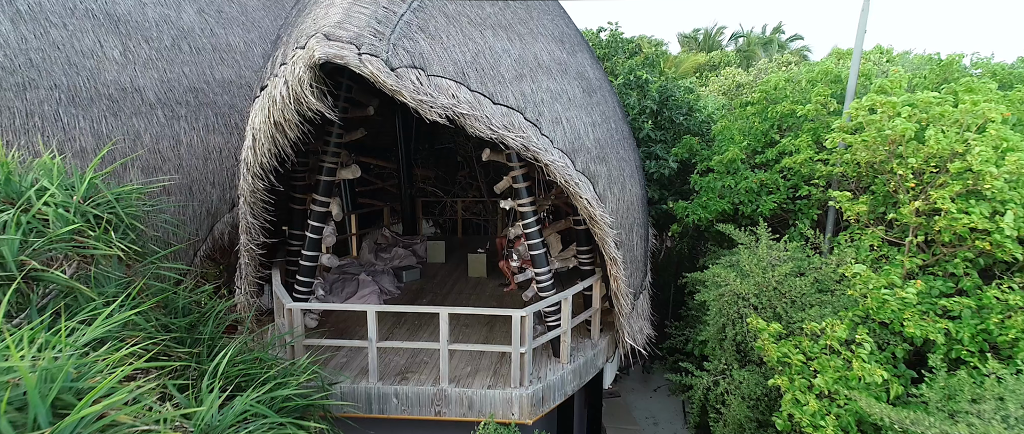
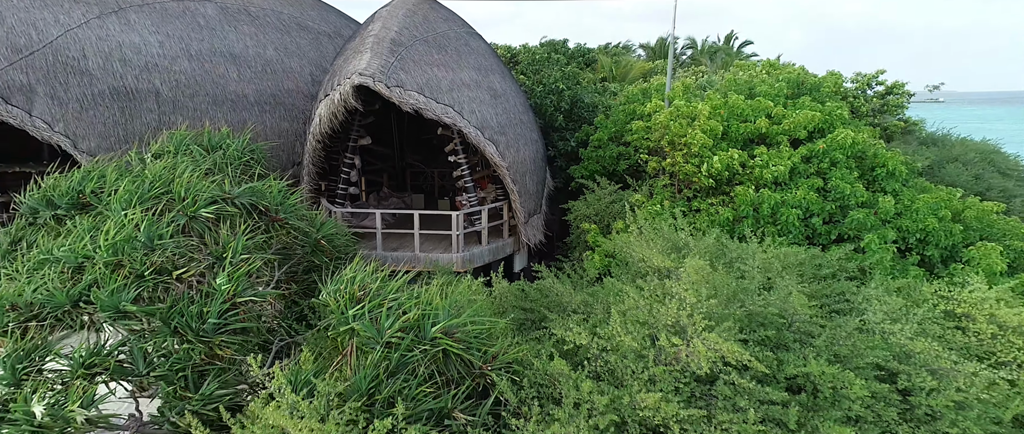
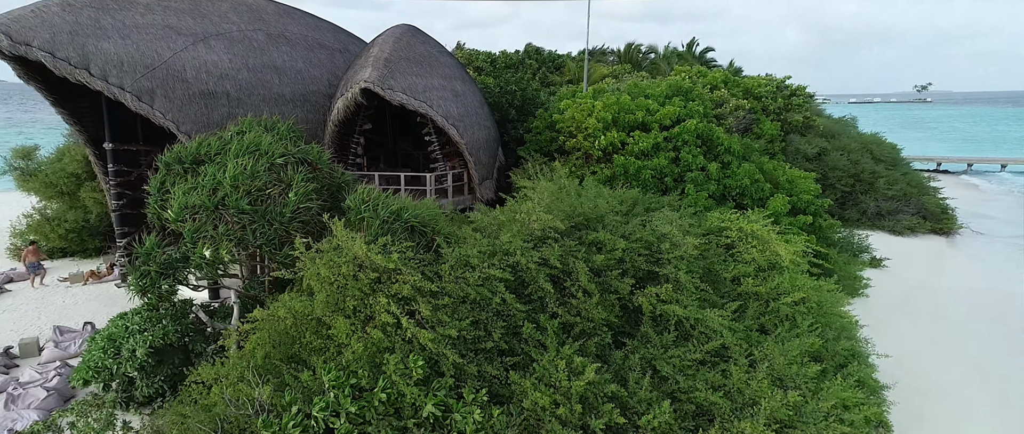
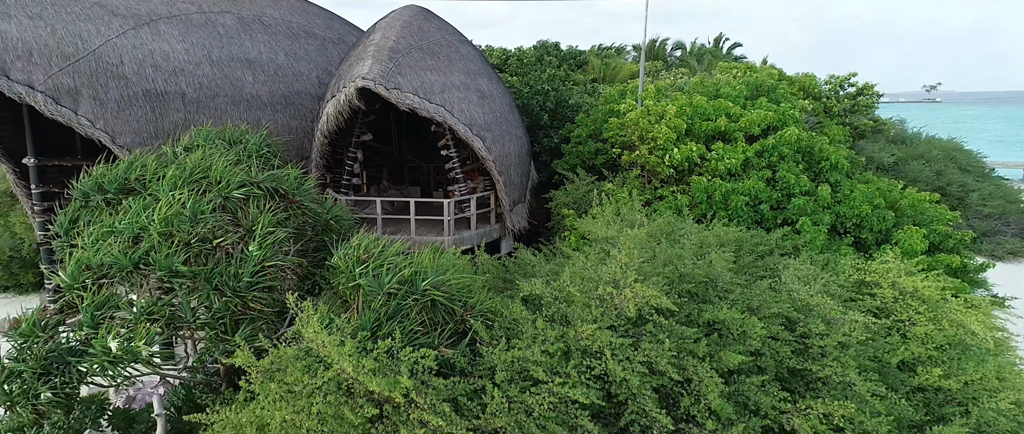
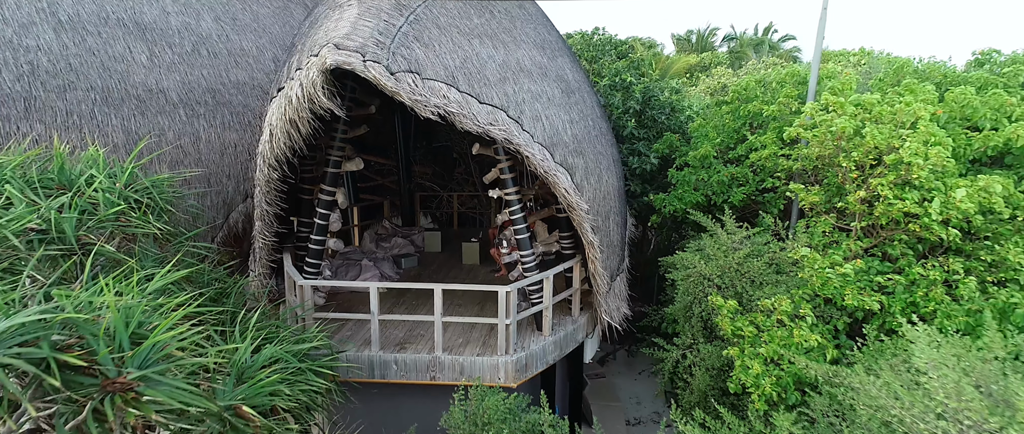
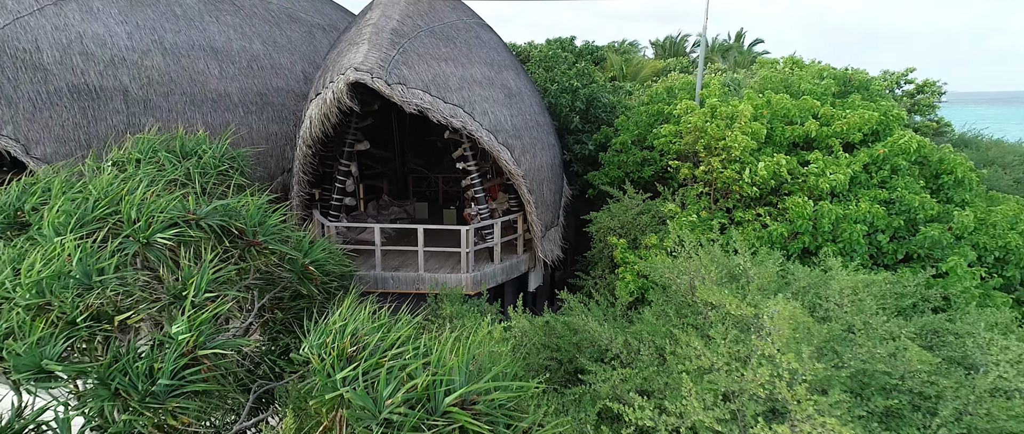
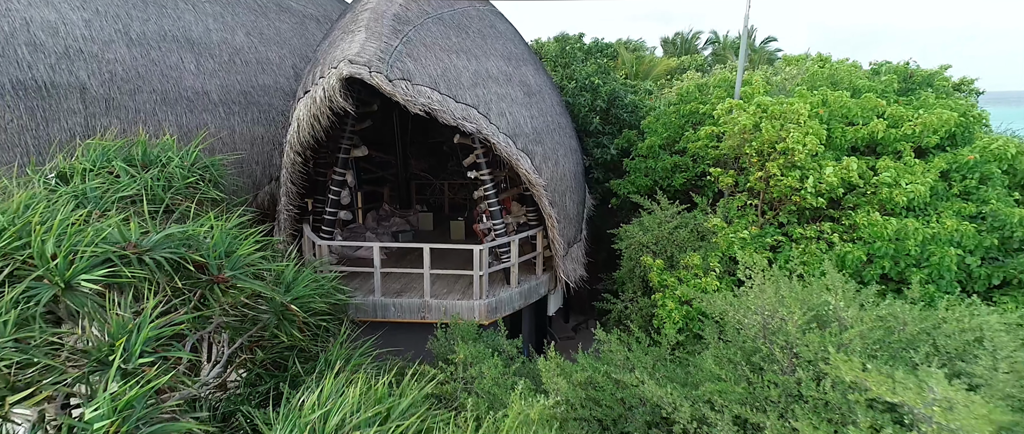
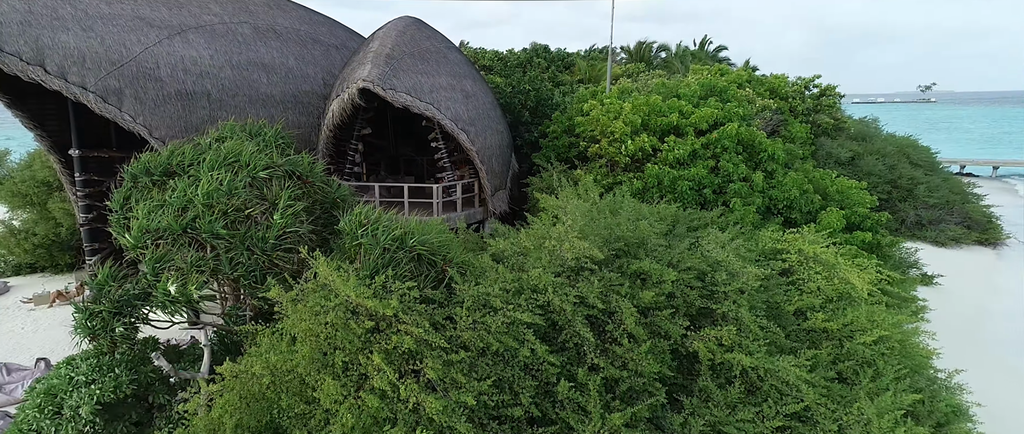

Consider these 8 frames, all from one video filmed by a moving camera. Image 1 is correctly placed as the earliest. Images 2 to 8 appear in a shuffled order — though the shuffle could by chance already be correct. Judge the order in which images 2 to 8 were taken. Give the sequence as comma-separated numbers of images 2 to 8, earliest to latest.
5, 7, 6, 2, 4, 8, 3
